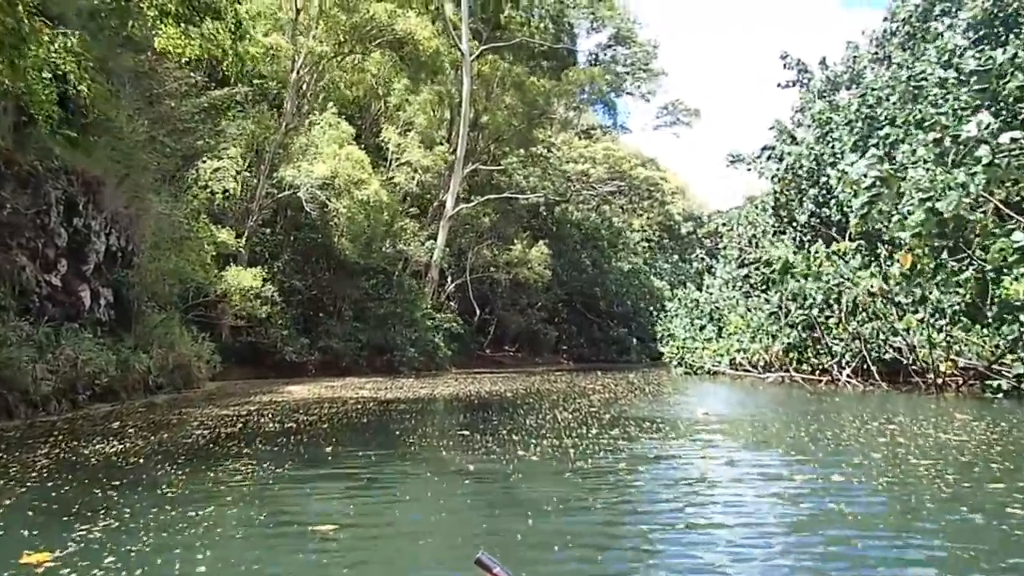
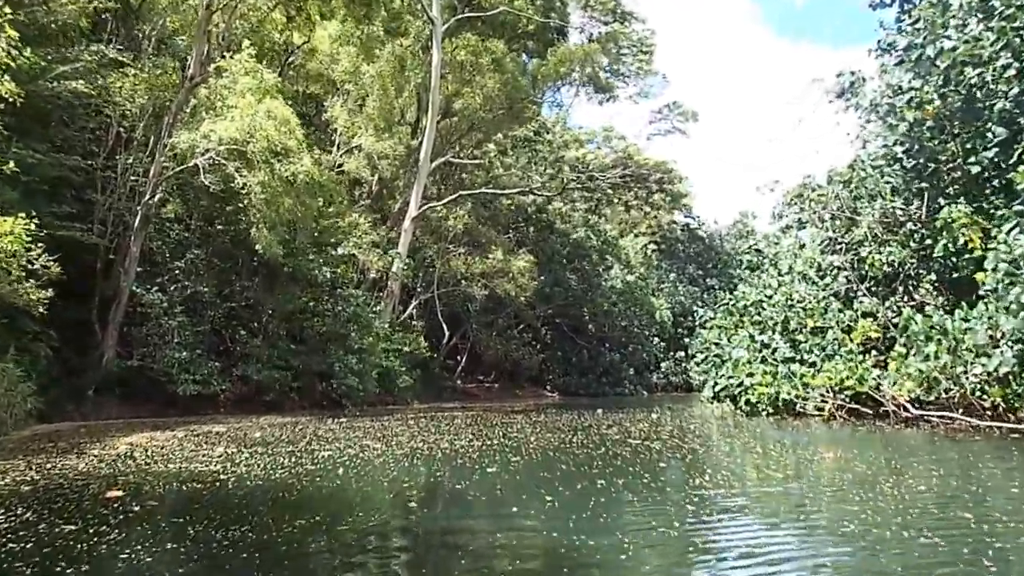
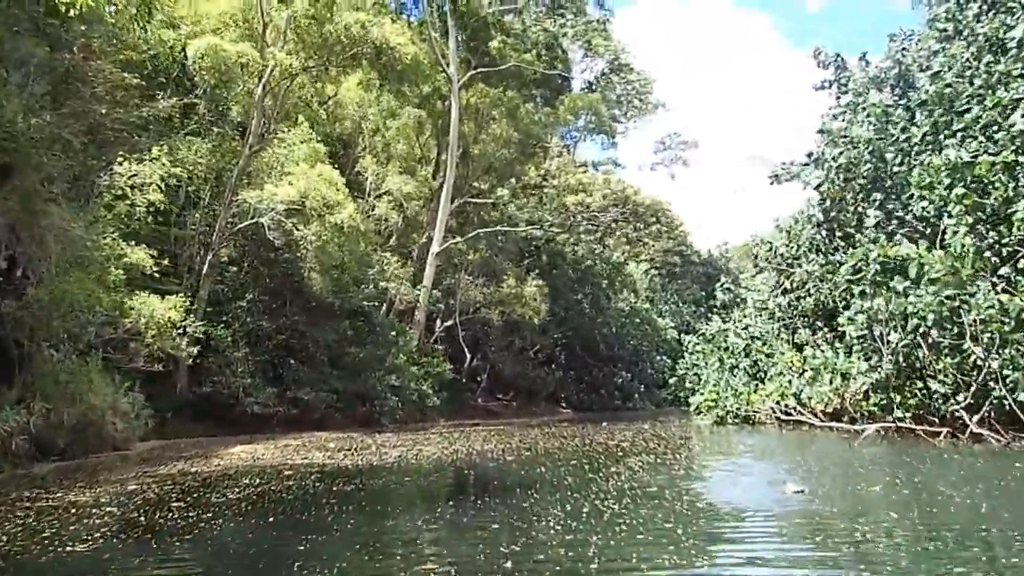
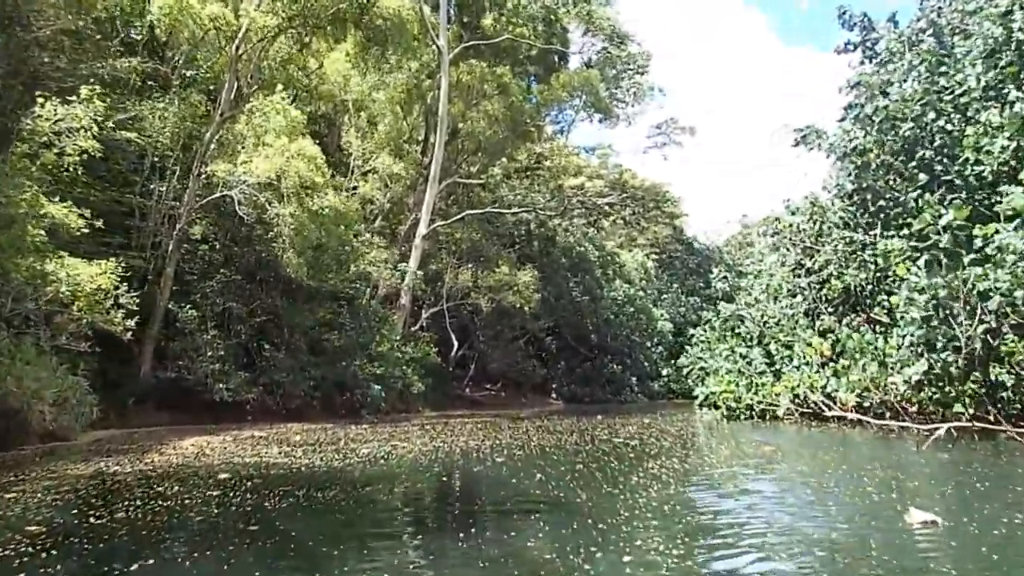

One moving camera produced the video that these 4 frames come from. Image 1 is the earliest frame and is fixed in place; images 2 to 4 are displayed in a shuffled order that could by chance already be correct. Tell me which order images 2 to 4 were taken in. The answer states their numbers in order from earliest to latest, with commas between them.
3, 4, 2
